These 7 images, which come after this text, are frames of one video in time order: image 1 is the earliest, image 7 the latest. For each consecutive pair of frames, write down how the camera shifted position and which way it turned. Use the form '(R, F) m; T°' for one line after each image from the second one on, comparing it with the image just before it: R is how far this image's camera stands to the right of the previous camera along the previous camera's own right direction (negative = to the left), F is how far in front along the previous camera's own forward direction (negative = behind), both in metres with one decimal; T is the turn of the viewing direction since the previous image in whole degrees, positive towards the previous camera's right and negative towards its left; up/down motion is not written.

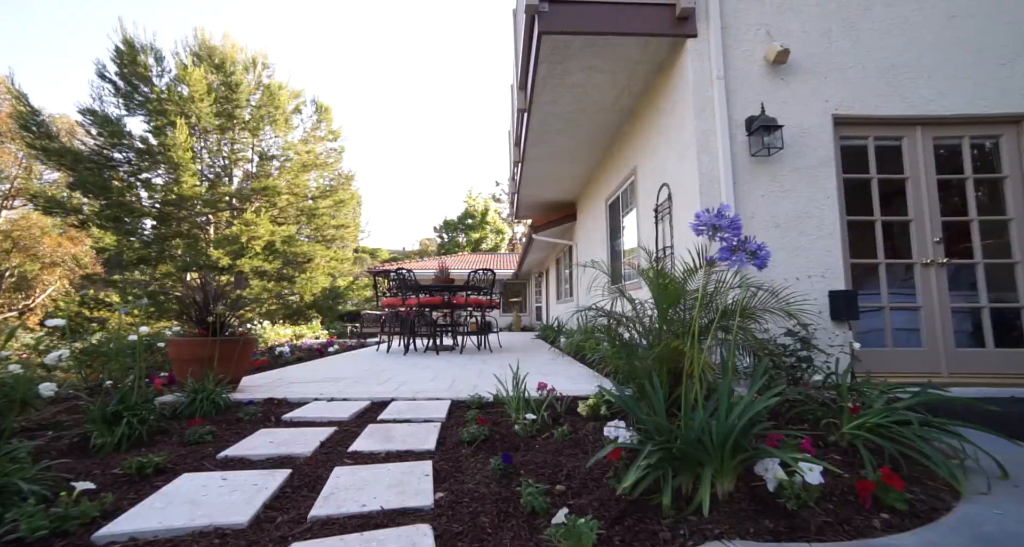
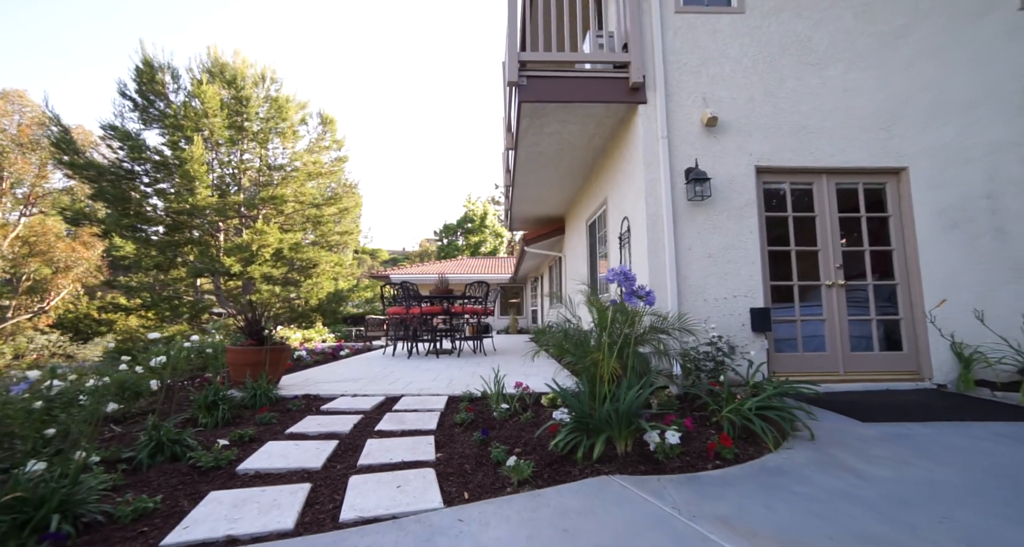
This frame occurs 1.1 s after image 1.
(+0.1, -0.8) m; 0°
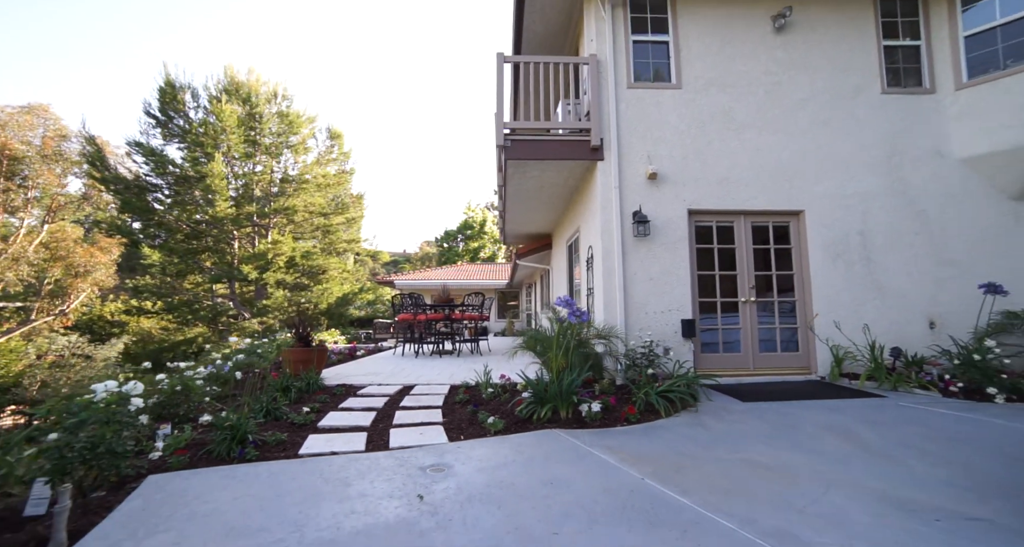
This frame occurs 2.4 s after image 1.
(+0.2, -1.2) m; 0°
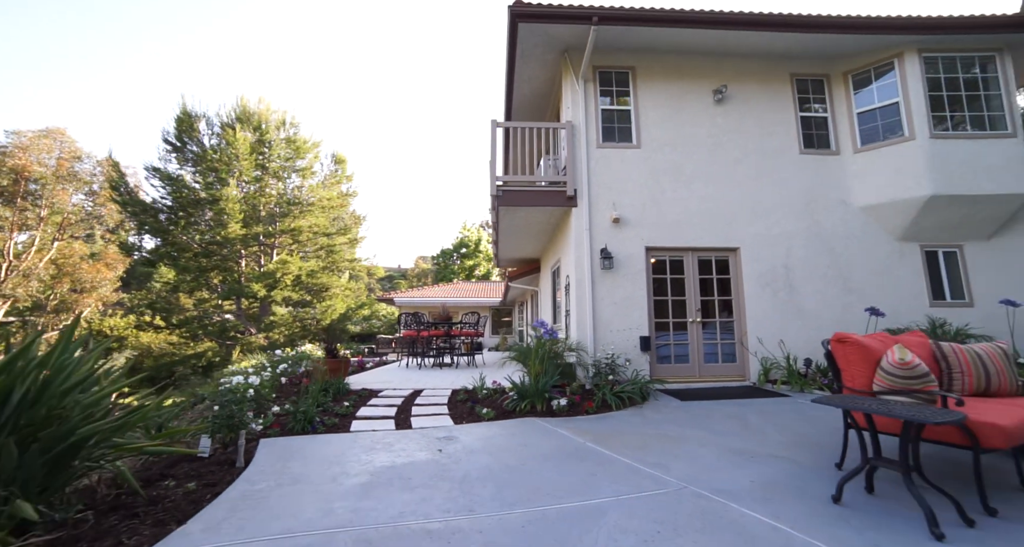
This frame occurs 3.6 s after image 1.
(+0.1, -1.1) m; +1°
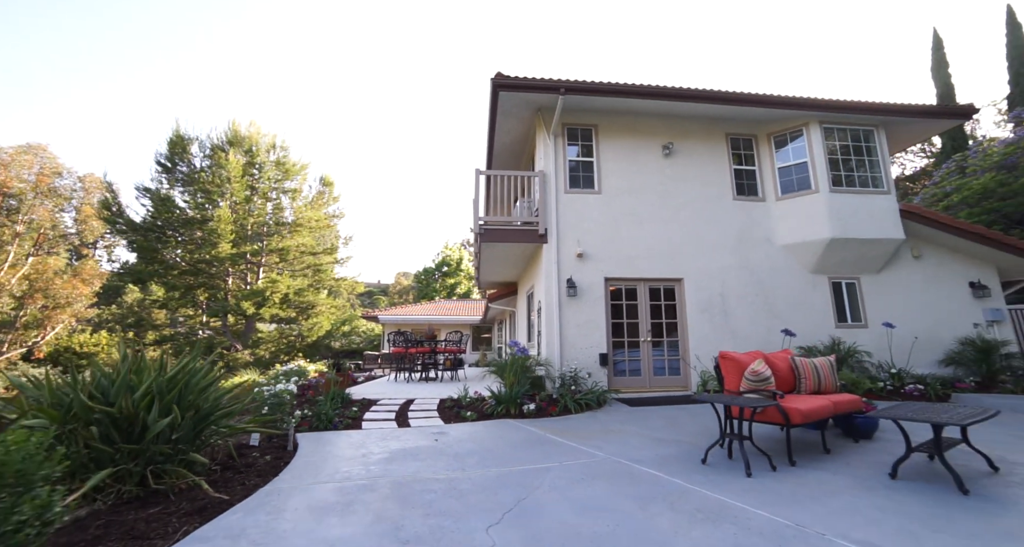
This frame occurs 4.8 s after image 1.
(0.0, -1.1) m; +3°
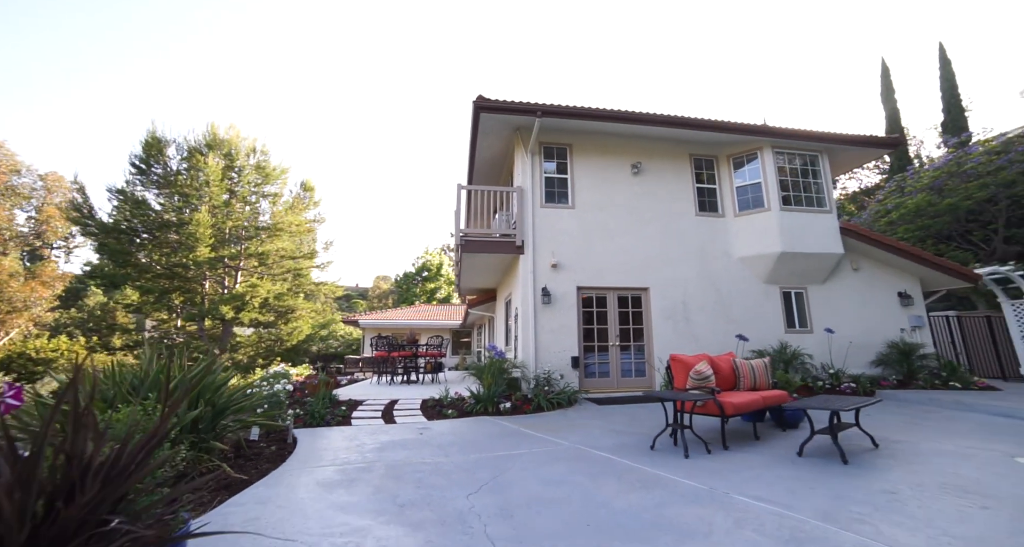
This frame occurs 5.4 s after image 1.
(0.0, -0.5) m; +3°
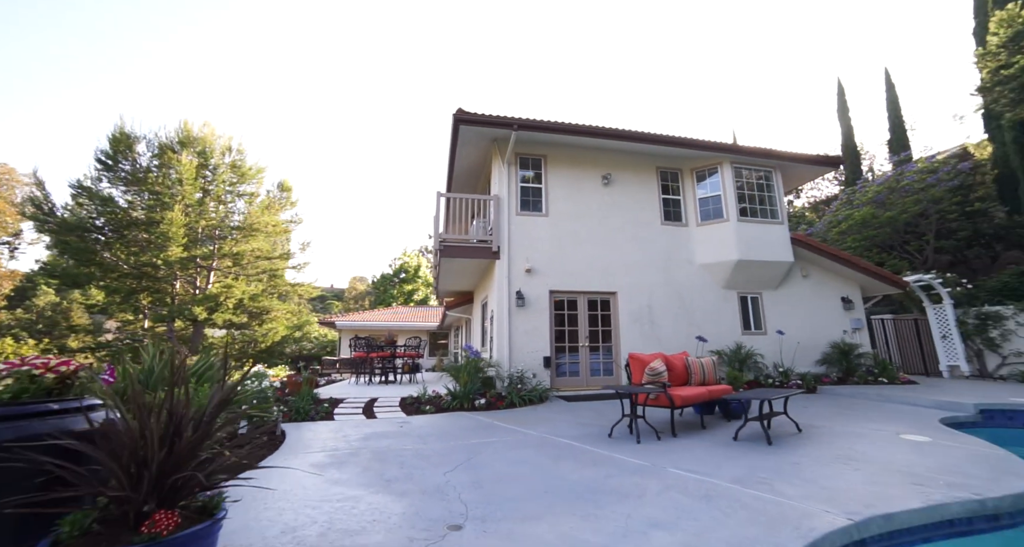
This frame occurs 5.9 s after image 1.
(0.0, -0.4) m; +3°
